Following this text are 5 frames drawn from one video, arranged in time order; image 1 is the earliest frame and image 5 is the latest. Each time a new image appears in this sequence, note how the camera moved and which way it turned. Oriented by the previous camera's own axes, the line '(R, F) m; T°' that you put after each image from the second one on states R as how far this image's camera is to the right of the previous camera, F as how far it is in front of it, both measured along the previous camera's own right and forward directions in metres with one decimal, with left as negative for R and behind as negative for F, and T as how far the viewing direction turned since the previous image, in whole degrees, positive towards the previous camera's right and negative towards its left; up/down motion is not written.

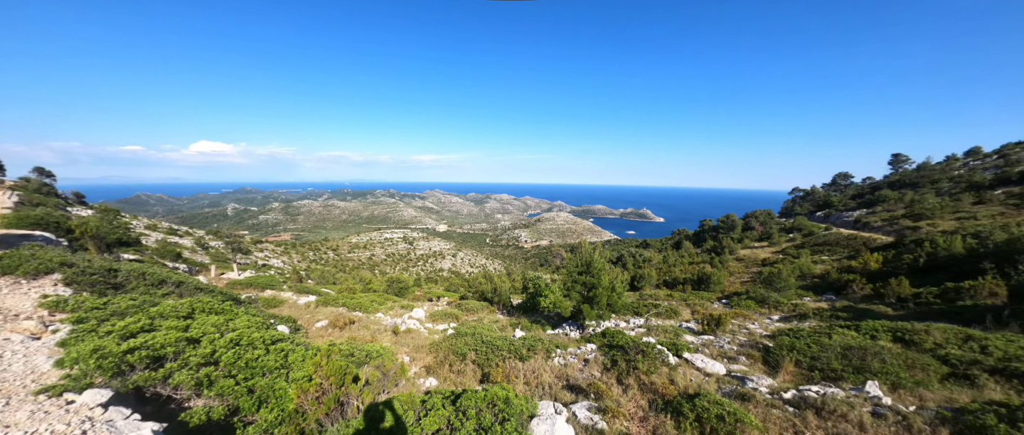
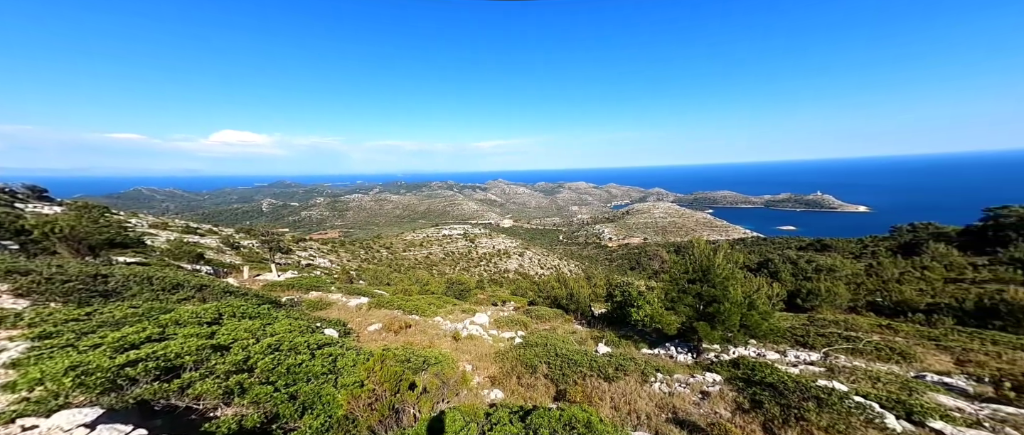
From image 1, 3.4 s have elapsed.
(-0.5, +2.8) m; -11°
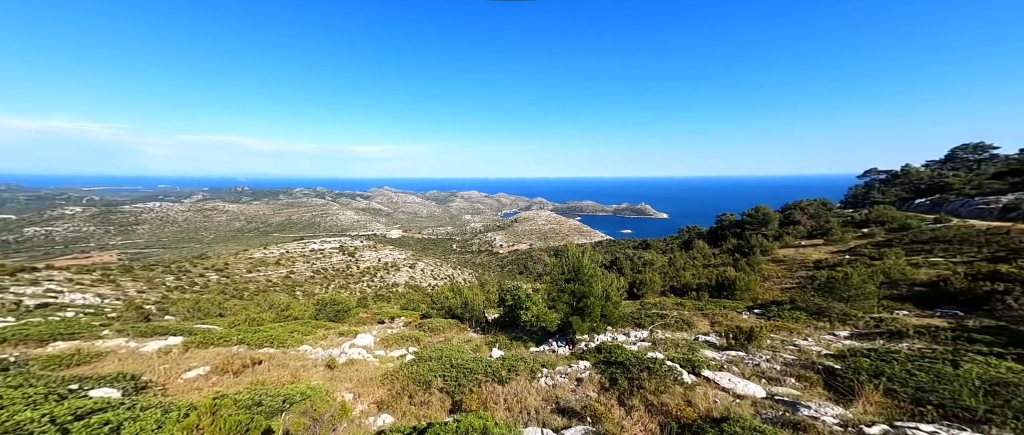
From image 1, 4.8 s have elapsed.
(+0.2, -0.2) m; +17°
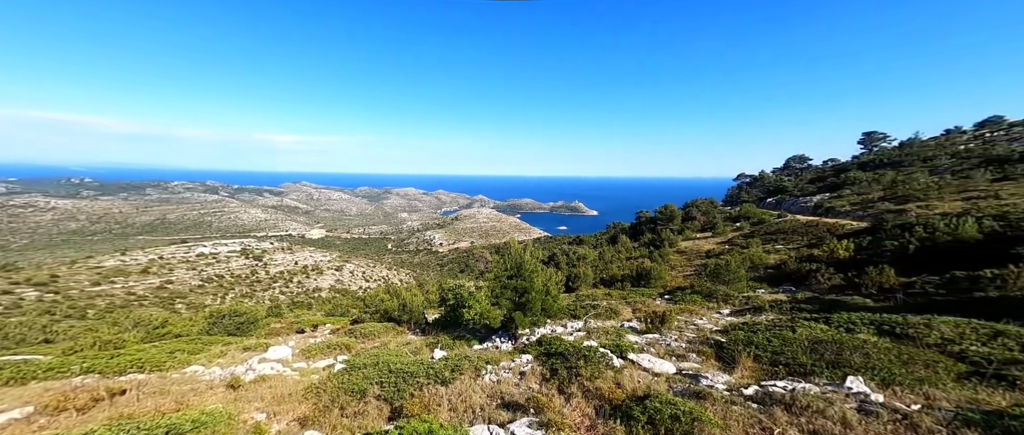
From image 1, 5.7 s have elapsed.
(-0.1, -0.3) m; +10°
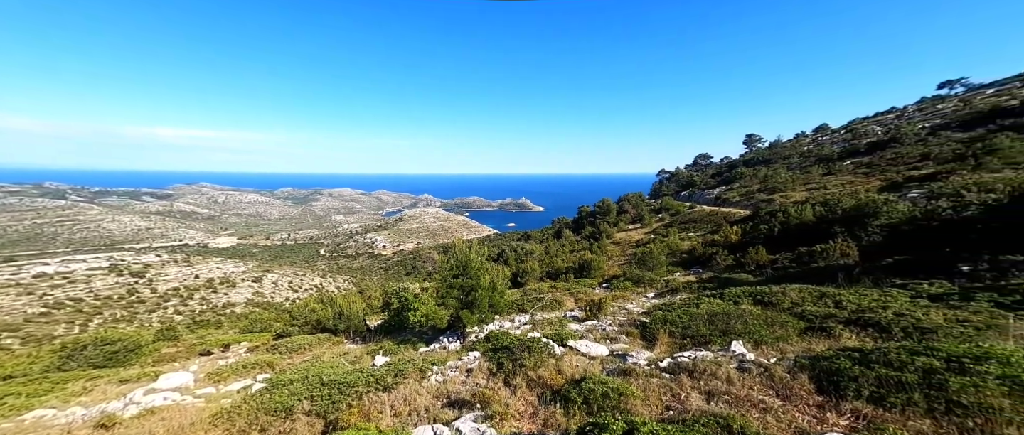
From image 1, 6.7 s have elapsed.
(+0.7, -0.6) m; +5°
